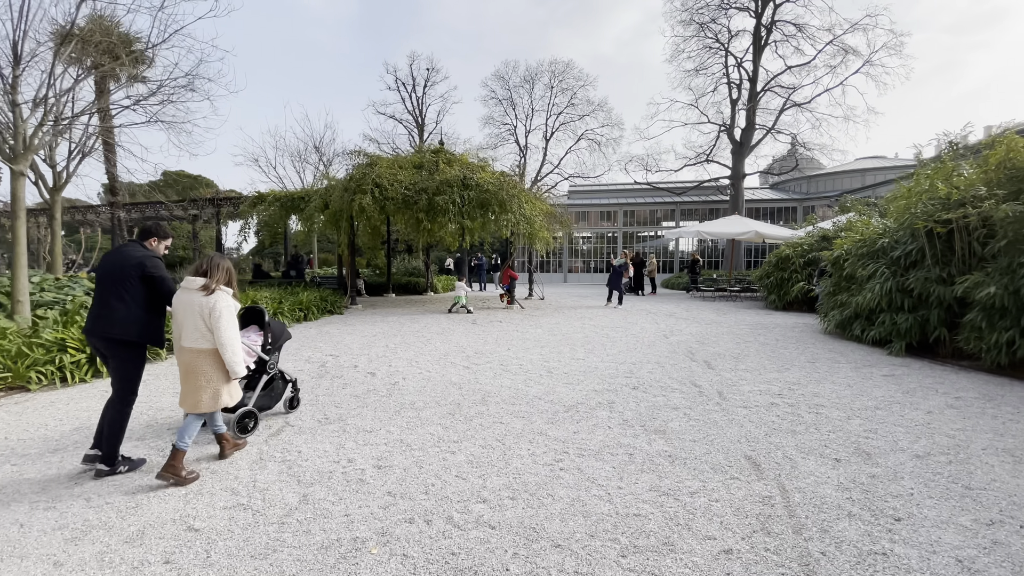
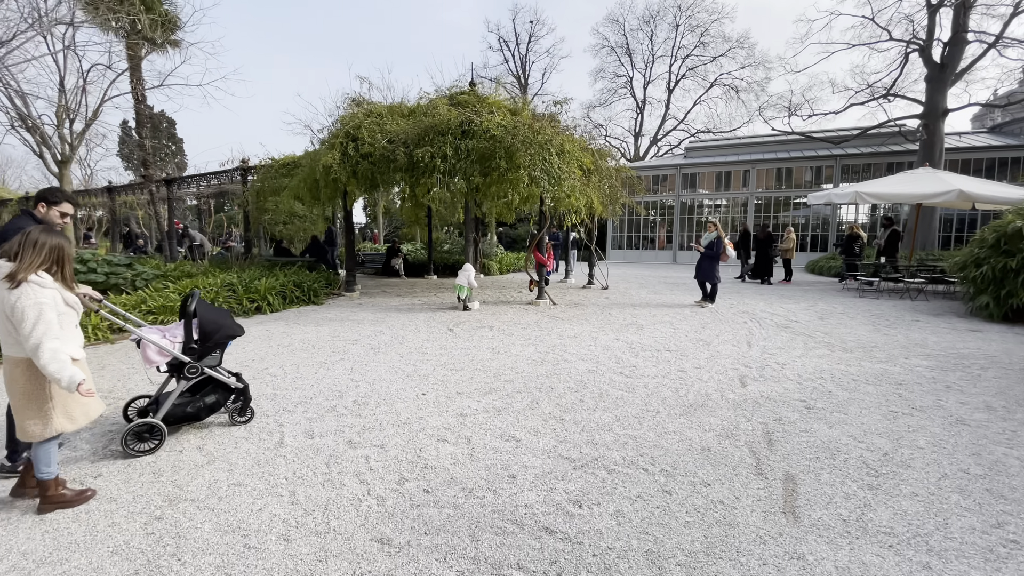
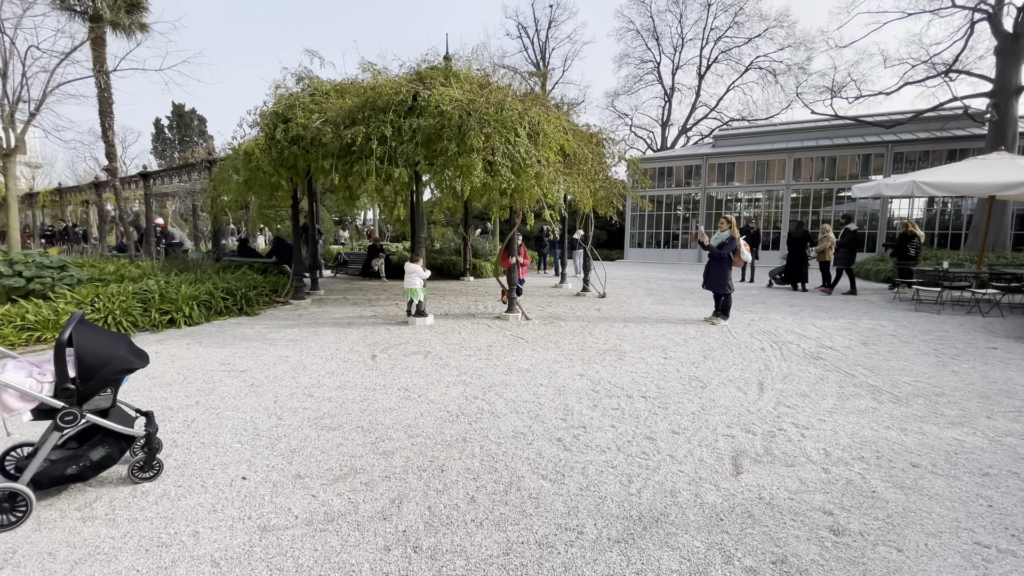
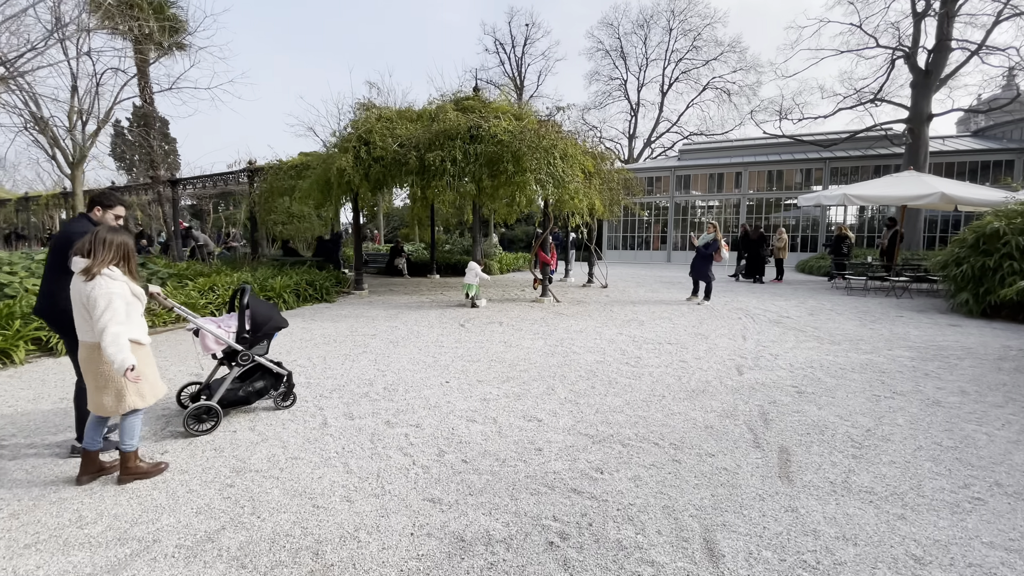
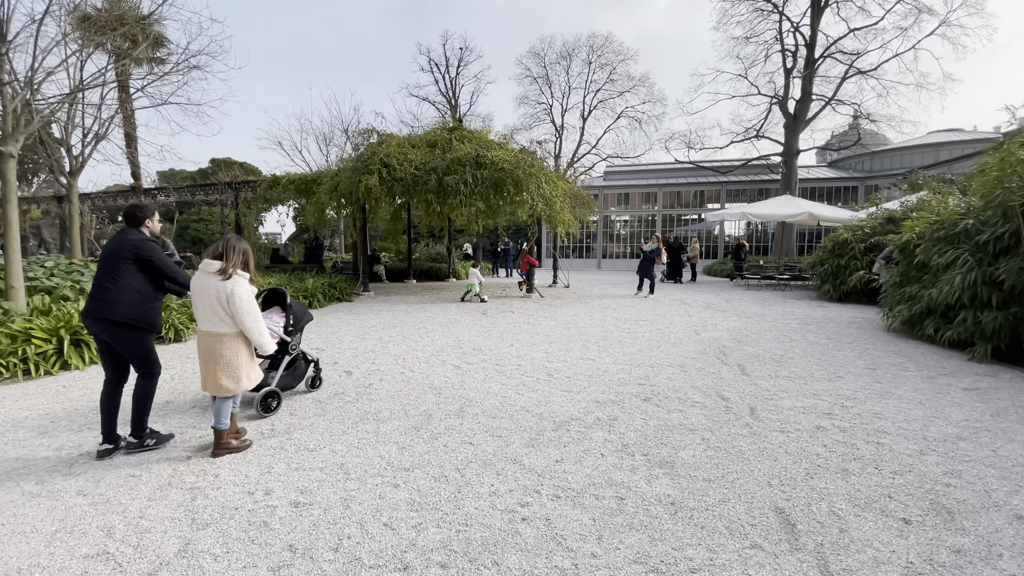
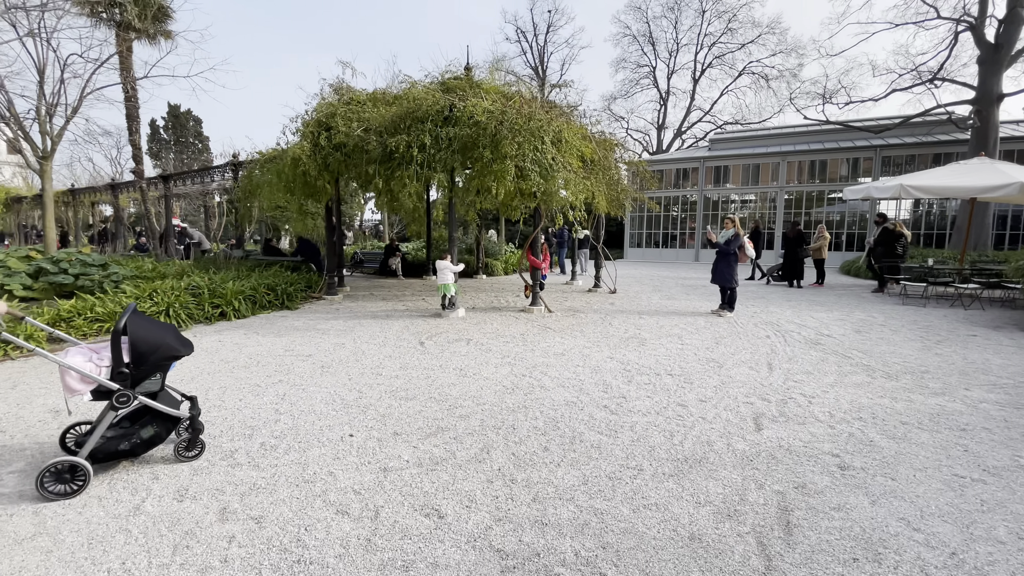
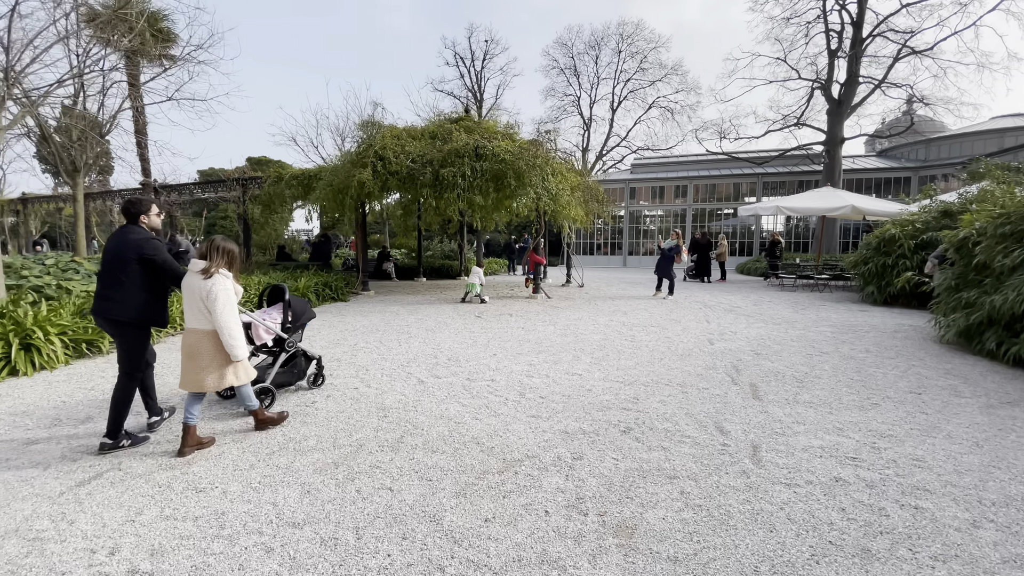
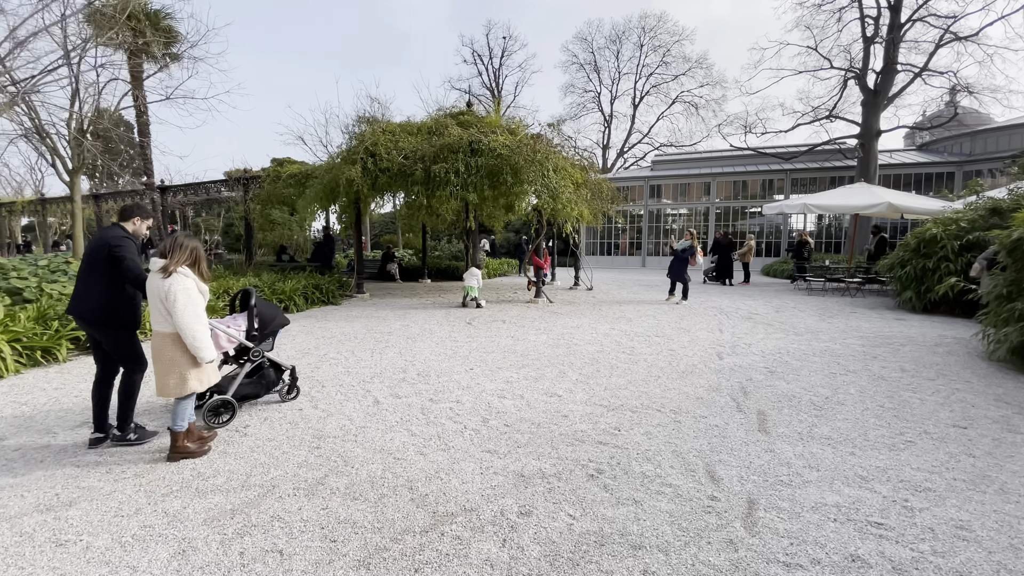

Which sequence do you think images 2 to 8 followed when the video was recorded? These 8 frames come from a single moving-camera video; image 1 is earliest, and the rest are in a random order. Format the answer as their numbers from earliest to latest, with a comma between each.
5, 7, 8, 4, 2, 6, 3
